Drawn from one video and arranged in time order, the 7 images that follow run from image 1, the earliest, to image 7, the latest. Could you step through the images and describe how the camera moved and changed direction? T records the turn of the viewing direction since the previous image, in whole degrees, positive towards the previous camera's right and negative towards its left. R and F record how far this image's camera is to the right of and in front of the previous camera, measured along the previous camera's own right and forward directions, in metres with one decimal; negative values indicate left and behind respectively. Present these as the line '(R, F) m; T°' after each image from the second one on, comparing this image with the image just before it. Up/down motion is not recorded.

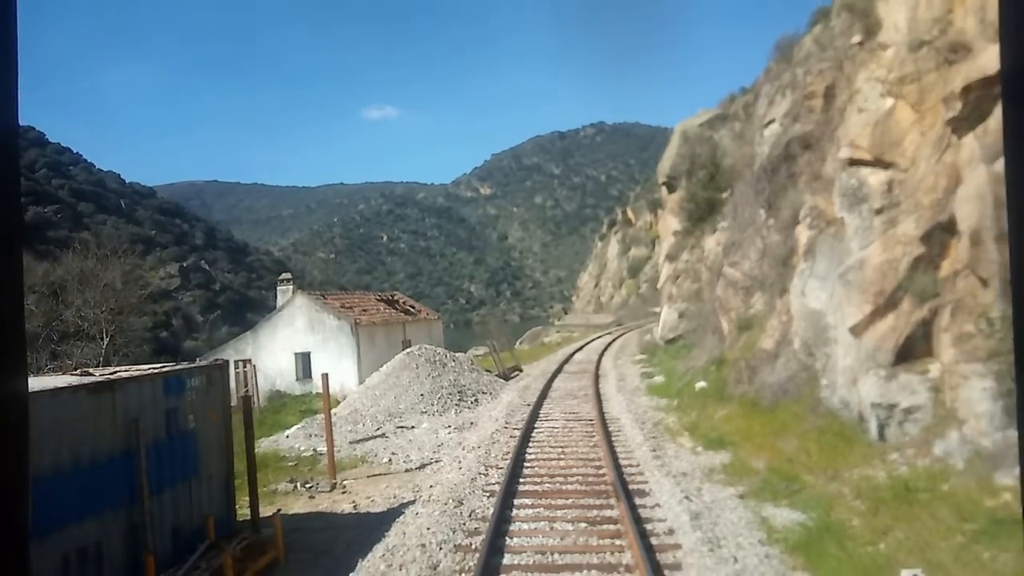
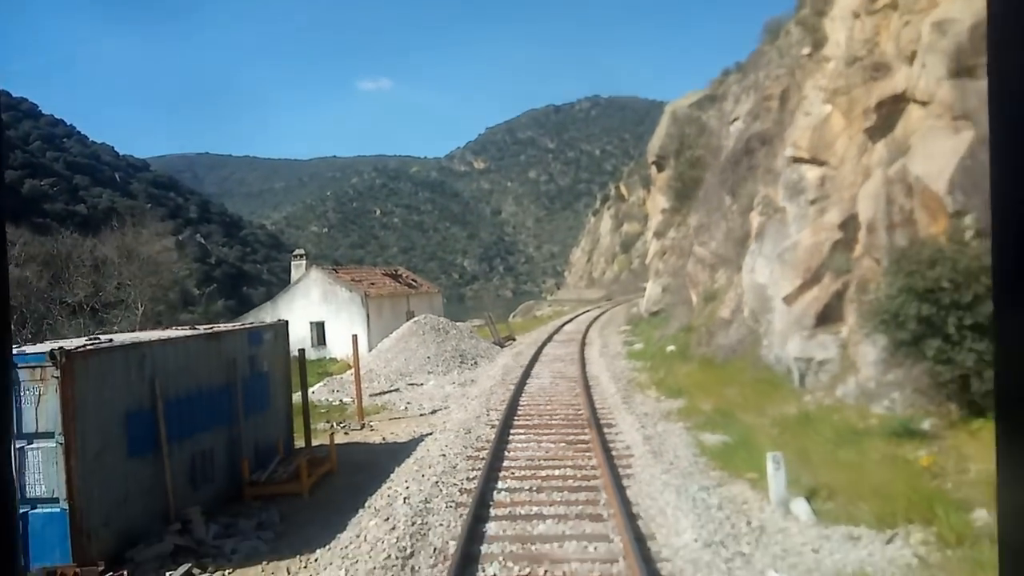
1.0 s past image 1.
(-0.1, -2.8) m; 0°
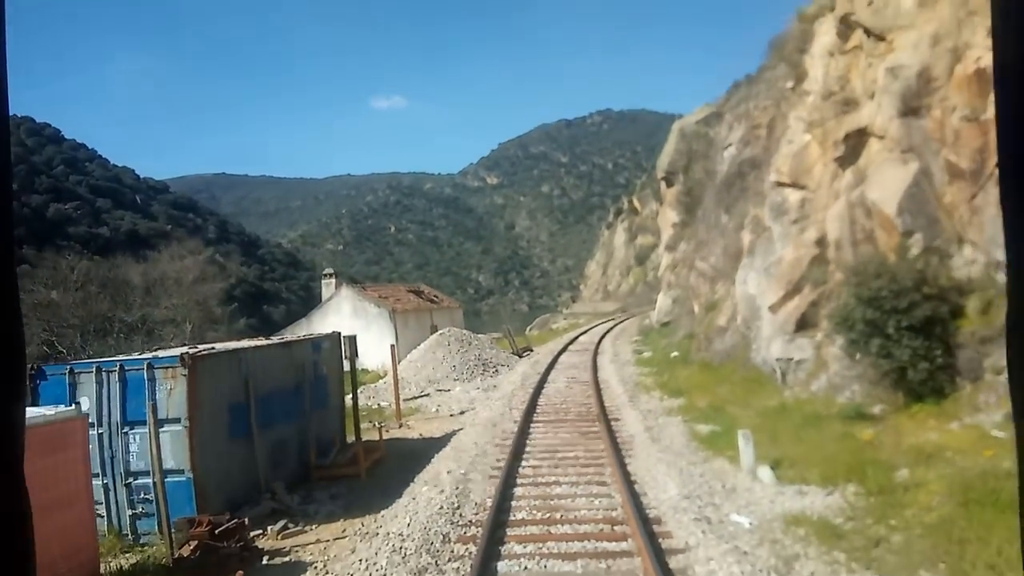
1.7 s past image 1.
(-0.1, -2.2) m; -1°
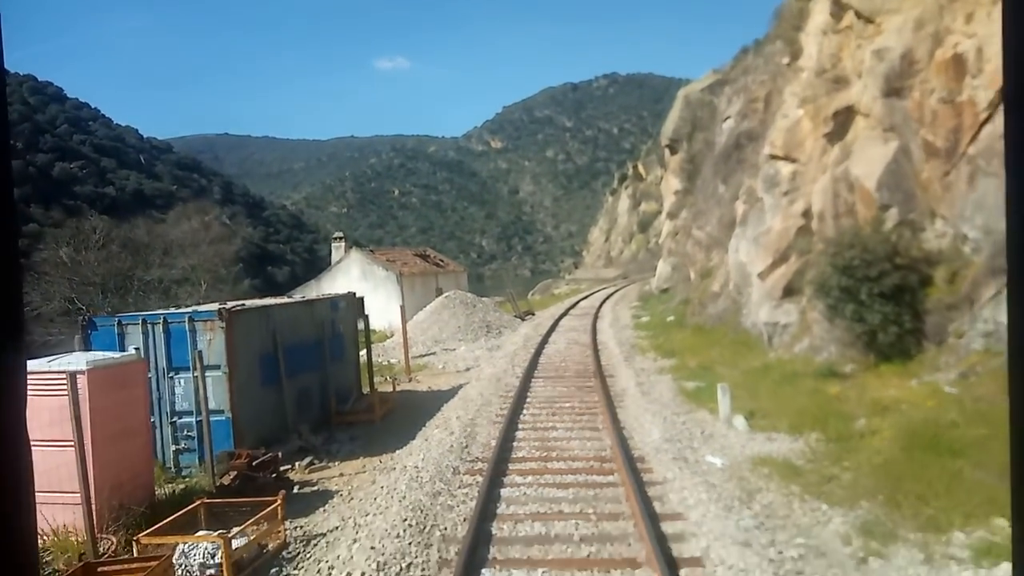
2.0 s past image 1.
(0.0, -1.1) m; 0°
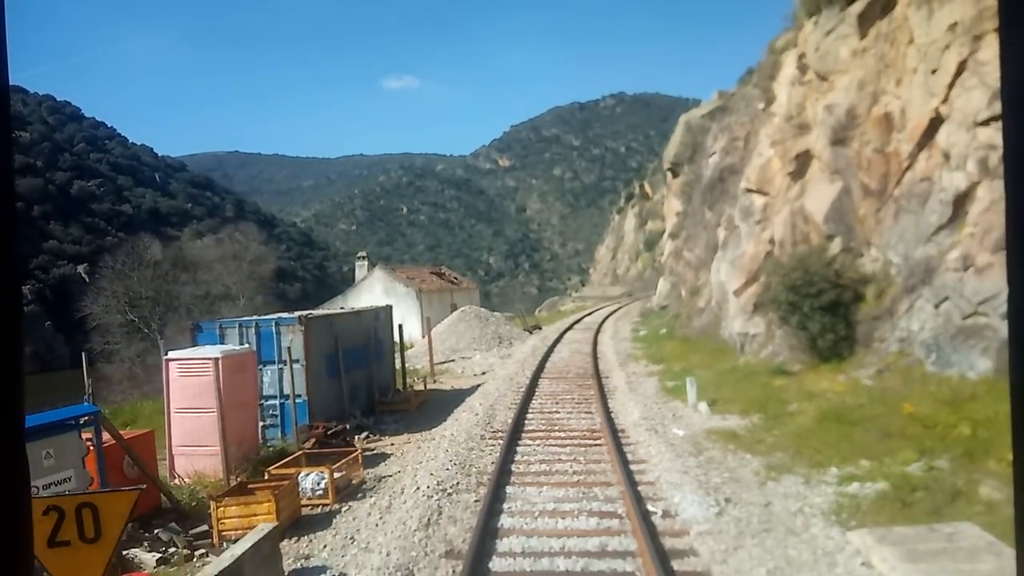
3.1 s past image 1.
(-0.1, -3.2) m; 0°
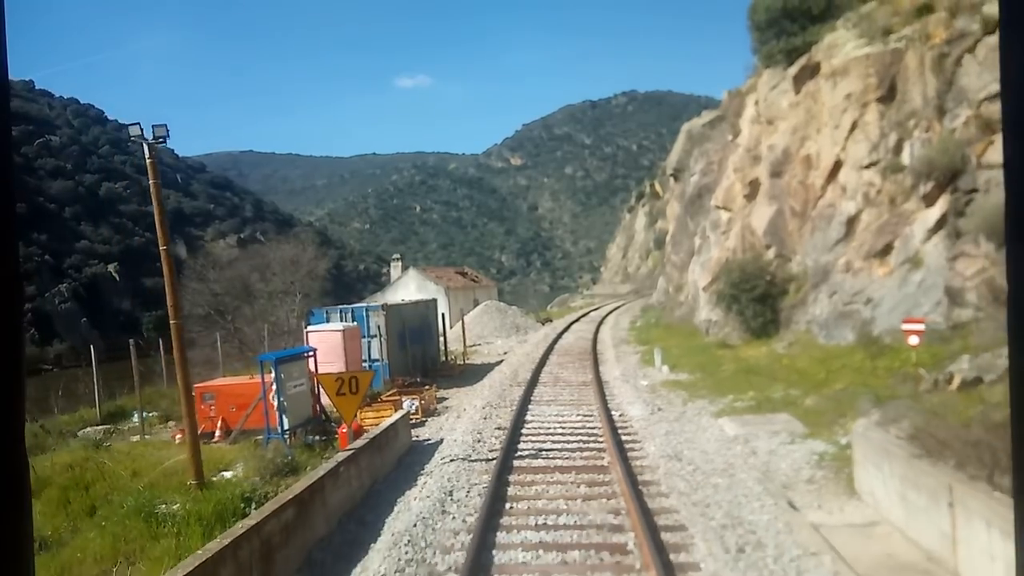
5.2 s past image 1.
(-0.1, -6.1) m; -1°
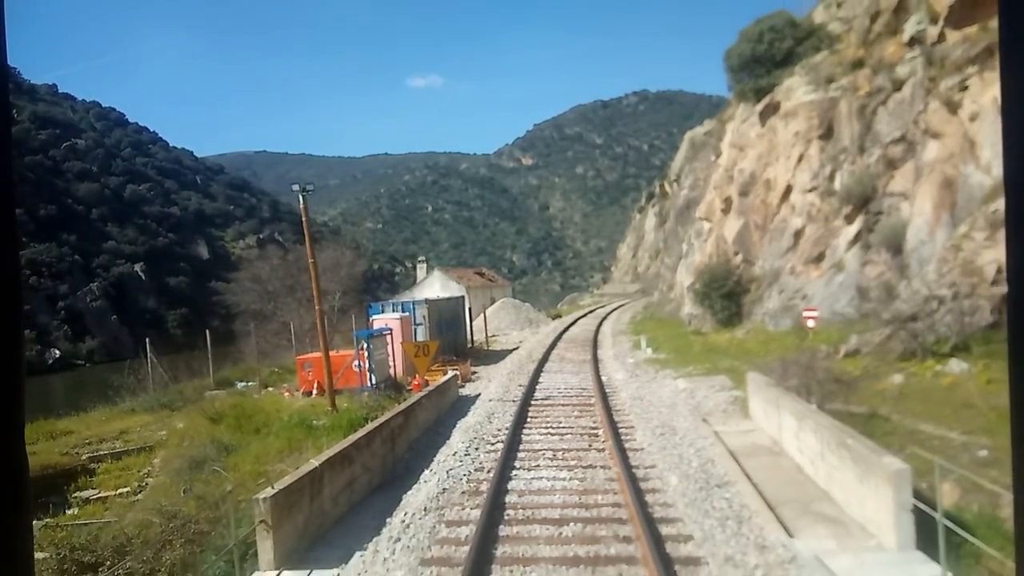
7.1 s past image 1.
(-0.1, -5.5) m; -1°
